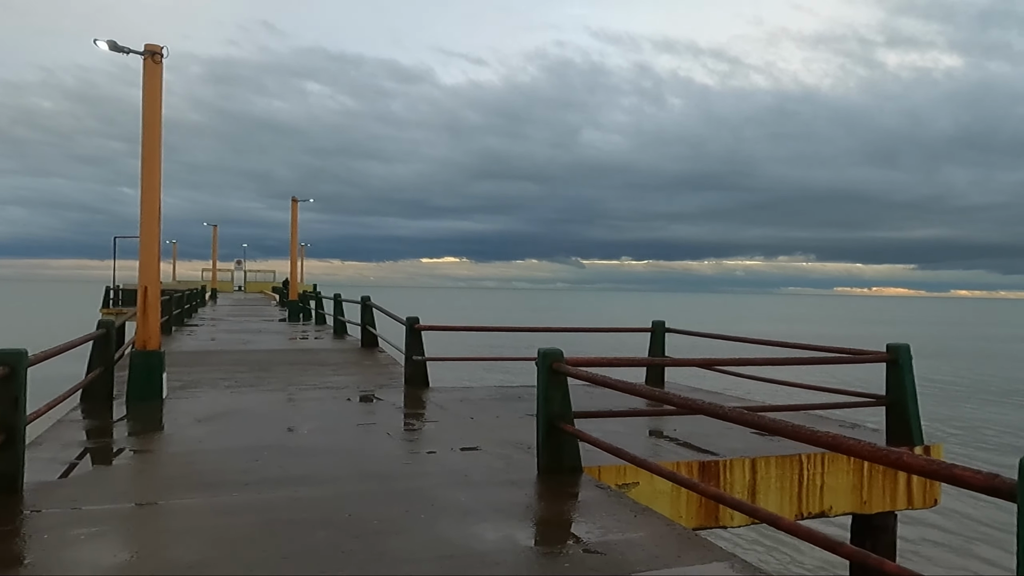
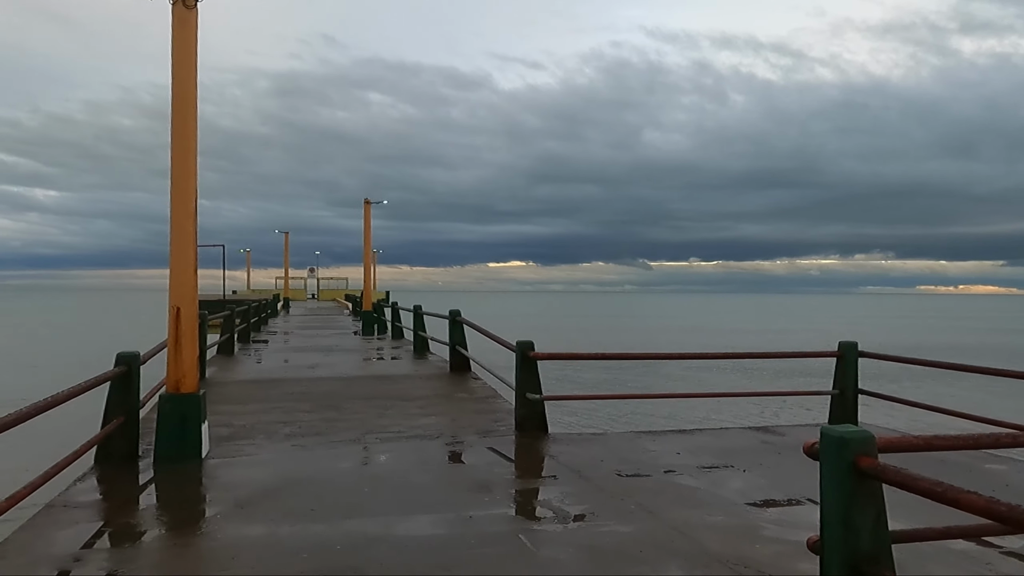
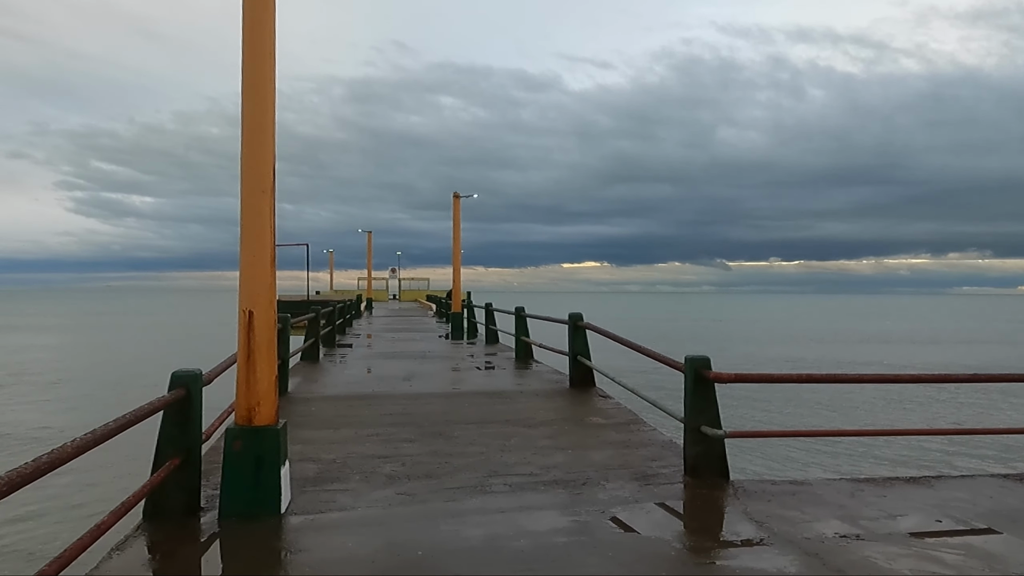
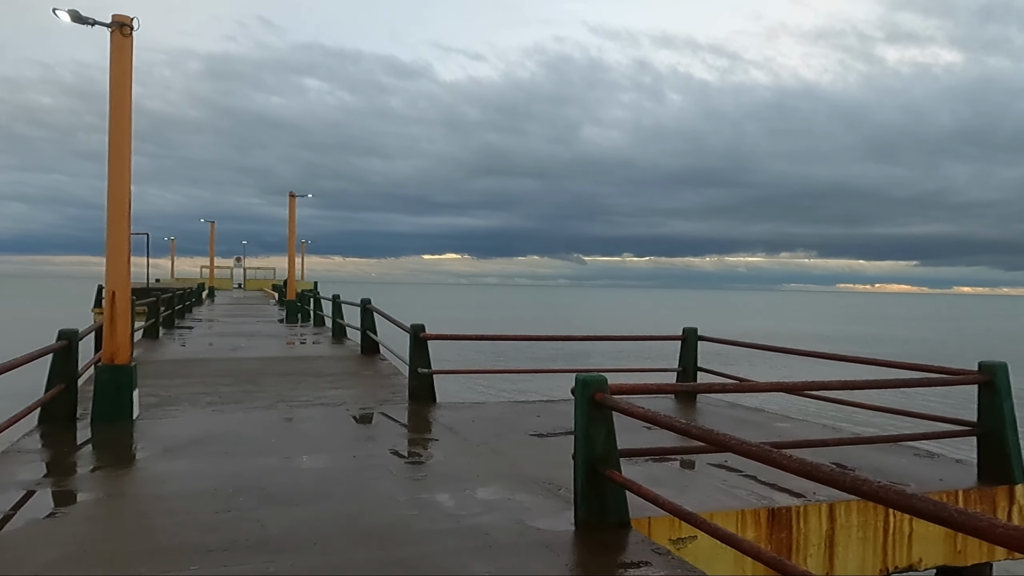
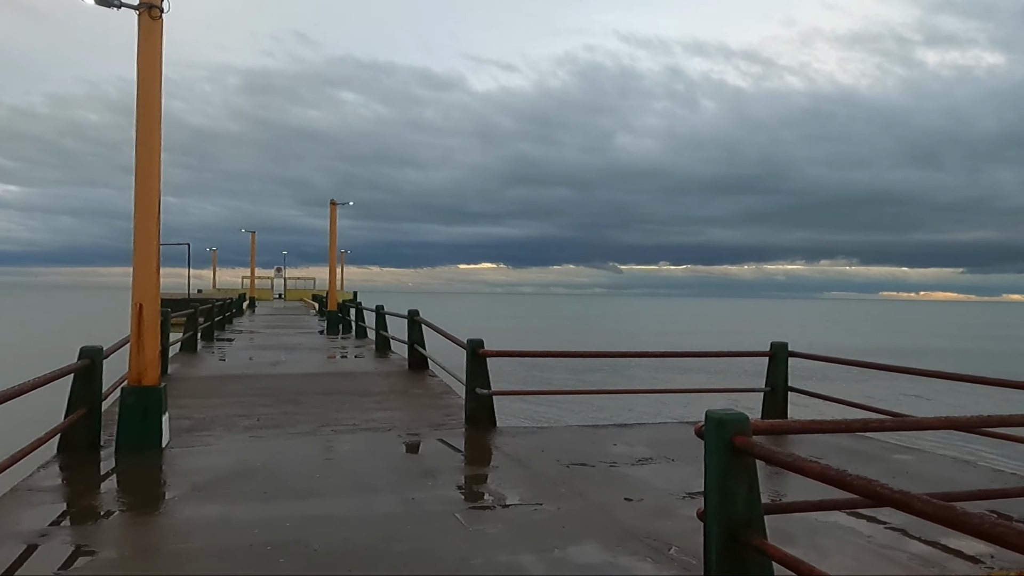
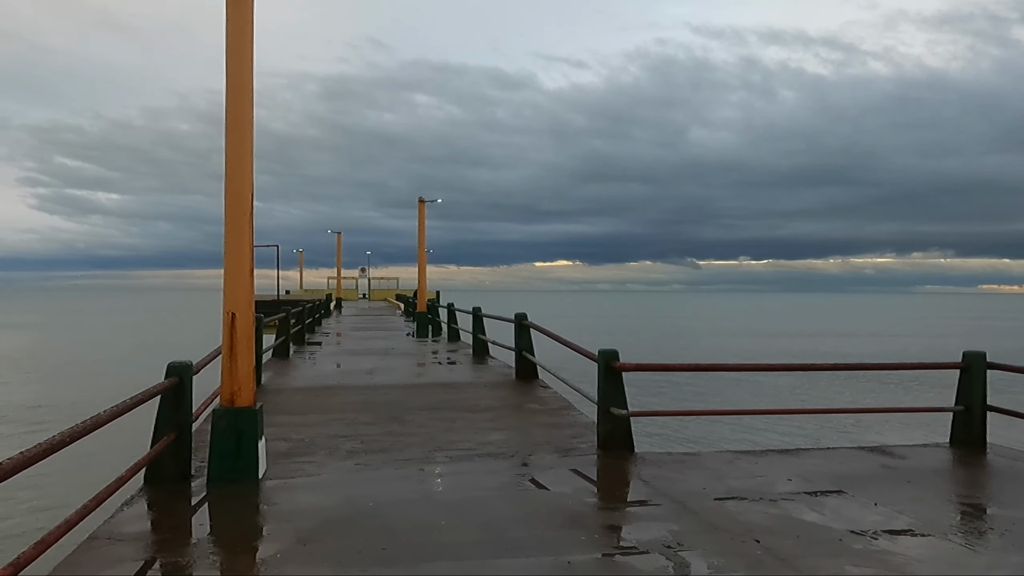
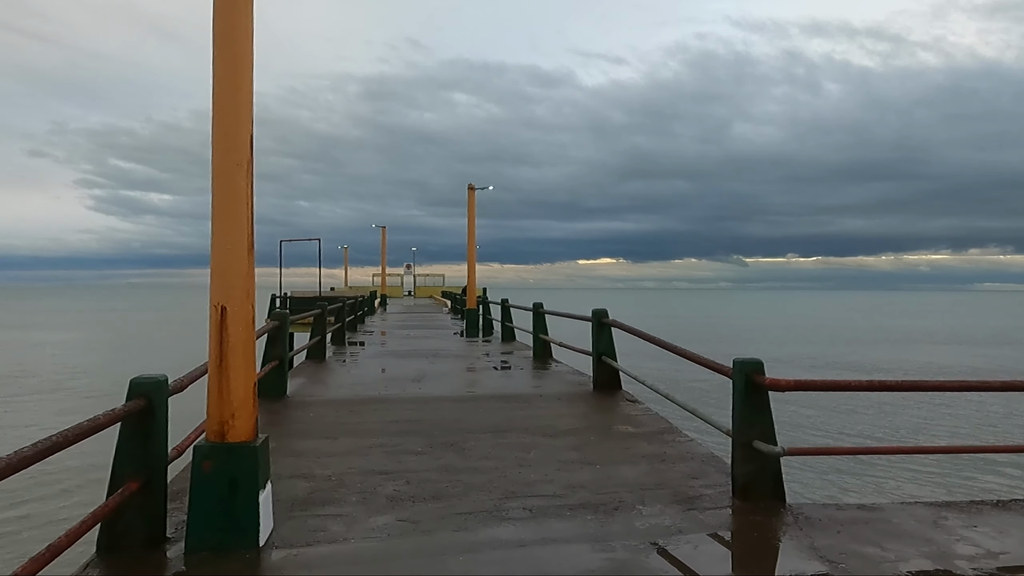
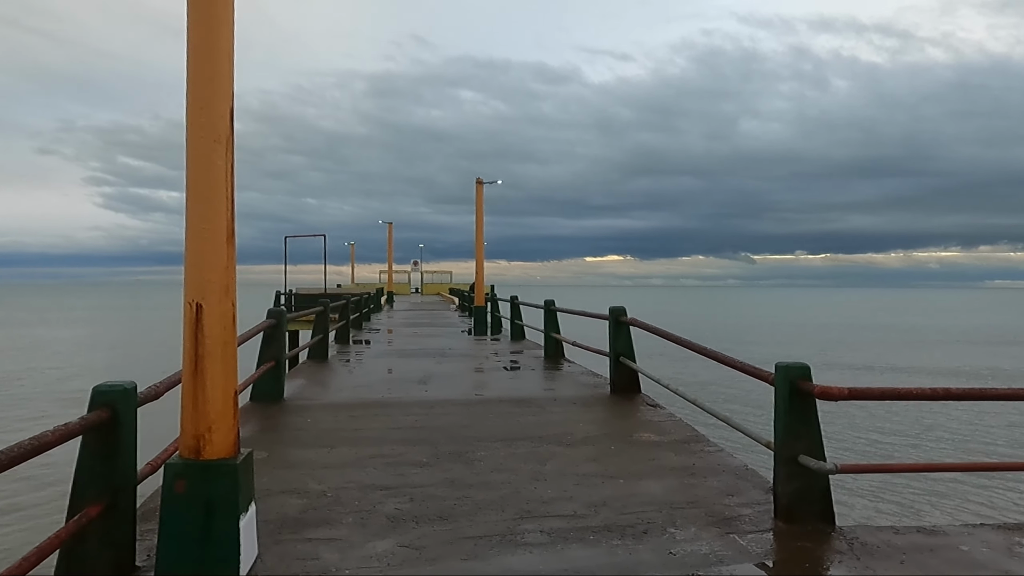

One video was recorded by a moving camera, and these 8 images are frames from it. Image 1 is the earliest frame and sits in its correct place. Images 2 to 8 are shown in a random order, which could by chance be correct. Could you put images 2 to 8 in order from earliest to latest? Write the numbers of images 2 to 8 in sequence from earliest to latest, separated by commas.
4, 5, 2, 6, 3, 7, 8
